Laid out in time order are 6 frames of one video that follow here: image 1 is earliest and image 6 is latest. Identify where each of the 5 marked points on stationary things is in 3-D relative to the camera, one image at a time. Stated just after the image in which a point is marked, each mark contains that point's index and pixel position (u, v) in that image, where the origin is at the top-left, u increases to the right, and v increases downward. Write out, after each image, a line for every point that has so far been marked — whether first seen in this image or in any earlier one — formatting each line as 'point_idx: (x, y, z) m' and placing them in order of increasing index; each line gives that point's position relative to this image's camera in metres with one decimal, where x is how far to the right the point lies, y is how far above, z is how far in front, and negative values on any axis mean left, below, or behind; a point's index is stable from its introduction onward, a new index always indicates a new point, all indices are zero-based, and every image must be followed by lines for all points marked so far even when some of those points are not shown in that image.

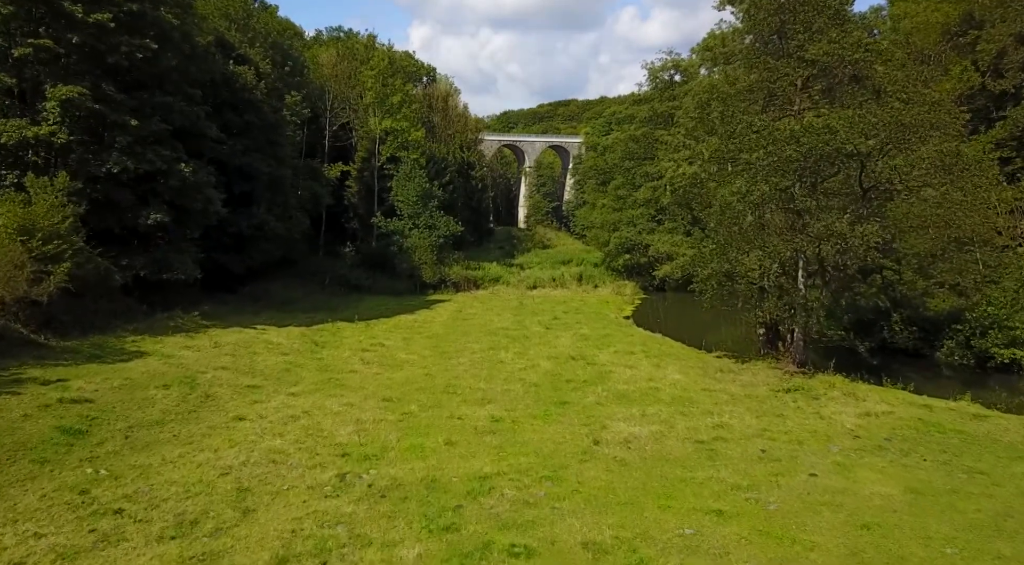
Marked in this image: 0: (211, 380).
0: (-6.3, -2.0, +15.6) m
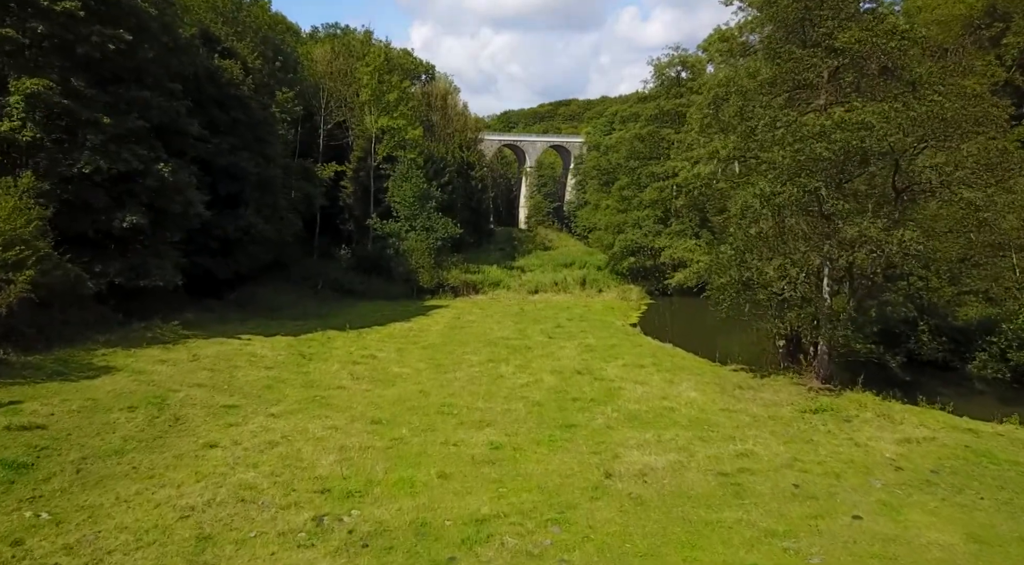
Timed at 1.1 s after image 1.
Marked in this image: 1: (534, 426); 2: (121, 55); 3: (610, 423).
0: (-6.2, -2.2, +14.3) m
1: (+0.4, -2.6, +13.6) m
2: (-9.9, +5.8, +19.1) m
3: (+1.8, -2.6, +13.8) m
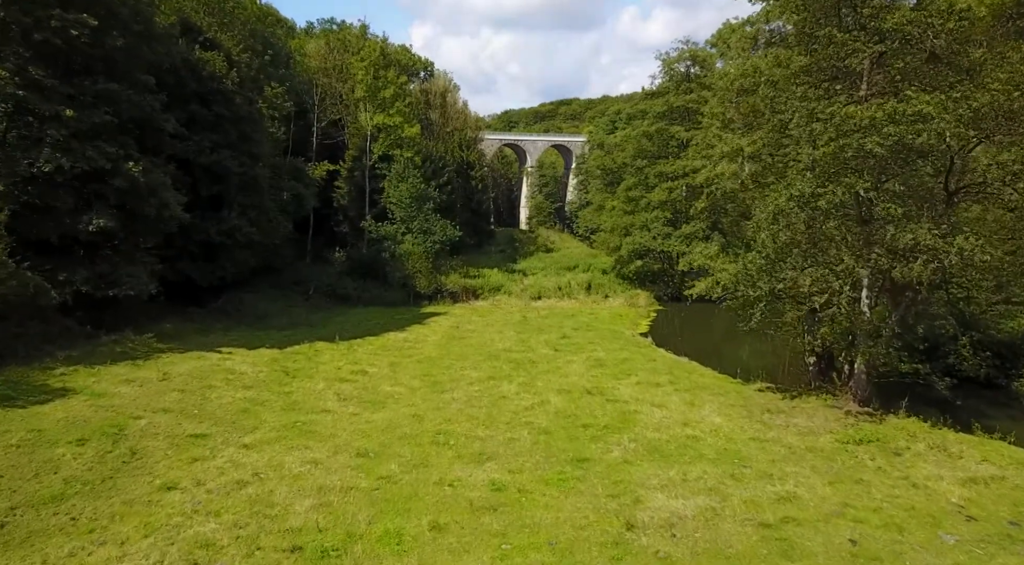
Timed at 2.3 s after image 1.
0: (-6.2, -2.4, +12.6) m
1: (+0.5, -2.8, +12.0) m
2: (-9.8, +5.5, +17.4) m
3: (+1.9, -2.8, +12.1) m
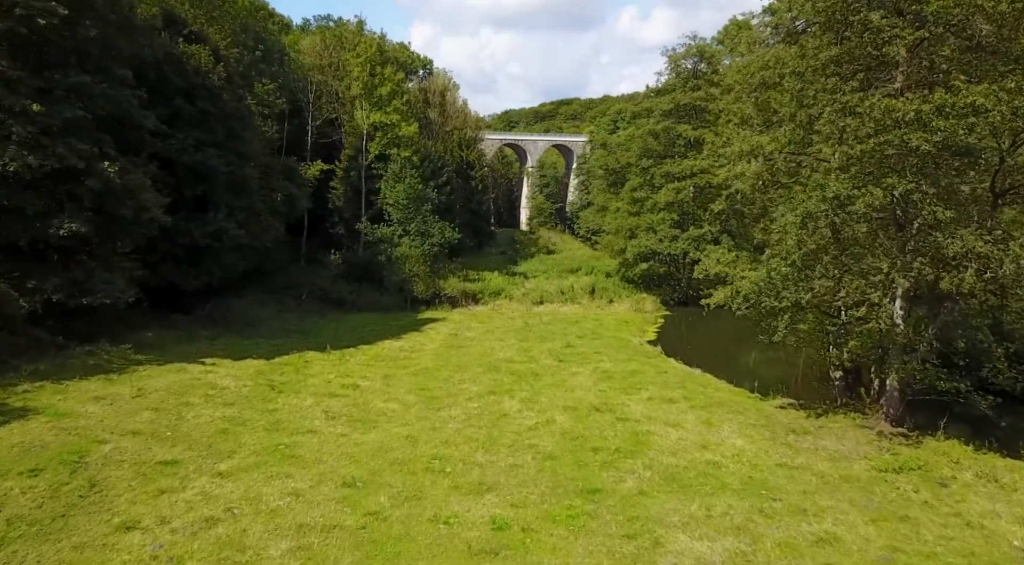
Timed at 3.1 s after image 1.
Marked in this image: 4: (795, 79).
0: (-6.1, -2.6, +11.4) m
1: (+0.5, -3.0, +10.8) m
2: (-9.8, +5.4, +16.2) m
3: (+1.9, -3.0, +10.9) m
4: (+5.1, +3.6, +13.4) m
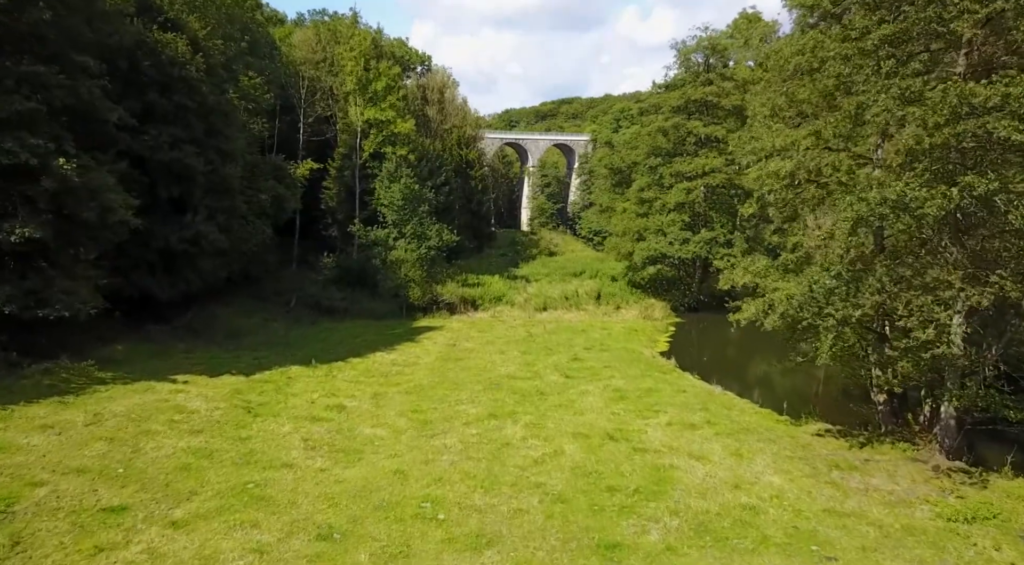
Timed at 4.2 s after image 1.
0: (-6.1, -2.8, +9.8) m
1: (+0.6, -3.2, +9.1) m
2: (-9.7, +5.1, +14.6) m
3: (+2.0, -3.2, +9.3) m
4: (+5.1, +3.4, +11.8) m
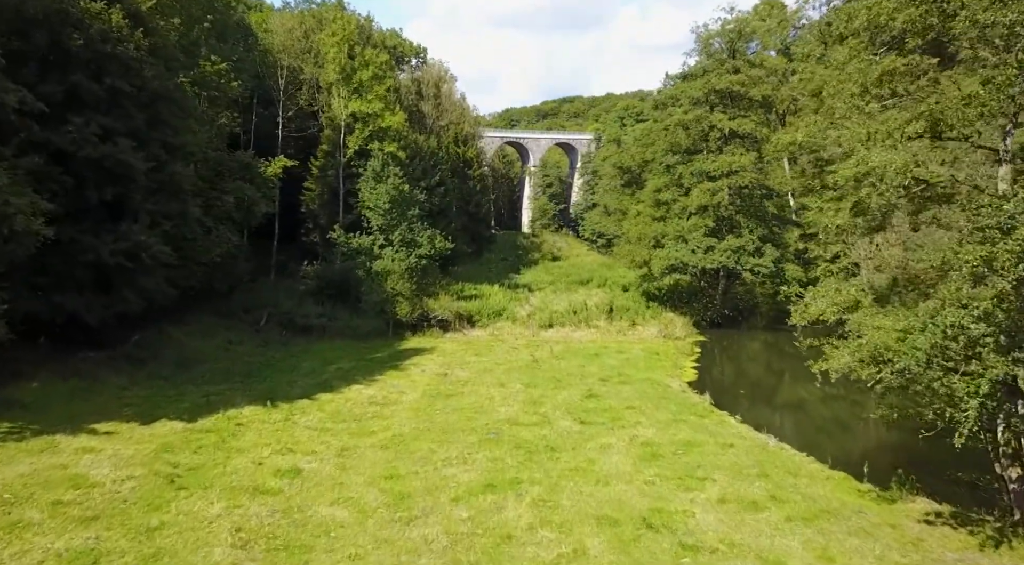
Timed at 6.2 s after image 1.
0: (-6.0, -3.3, +6.4) m
1: (+0.6, -3.7, +5.7) m
2: (-9.7, +4.7, +11.2) m
3: (+2.0, -3.6, +5.8) m
4: (+5.2, +3.0, +8.3) m
